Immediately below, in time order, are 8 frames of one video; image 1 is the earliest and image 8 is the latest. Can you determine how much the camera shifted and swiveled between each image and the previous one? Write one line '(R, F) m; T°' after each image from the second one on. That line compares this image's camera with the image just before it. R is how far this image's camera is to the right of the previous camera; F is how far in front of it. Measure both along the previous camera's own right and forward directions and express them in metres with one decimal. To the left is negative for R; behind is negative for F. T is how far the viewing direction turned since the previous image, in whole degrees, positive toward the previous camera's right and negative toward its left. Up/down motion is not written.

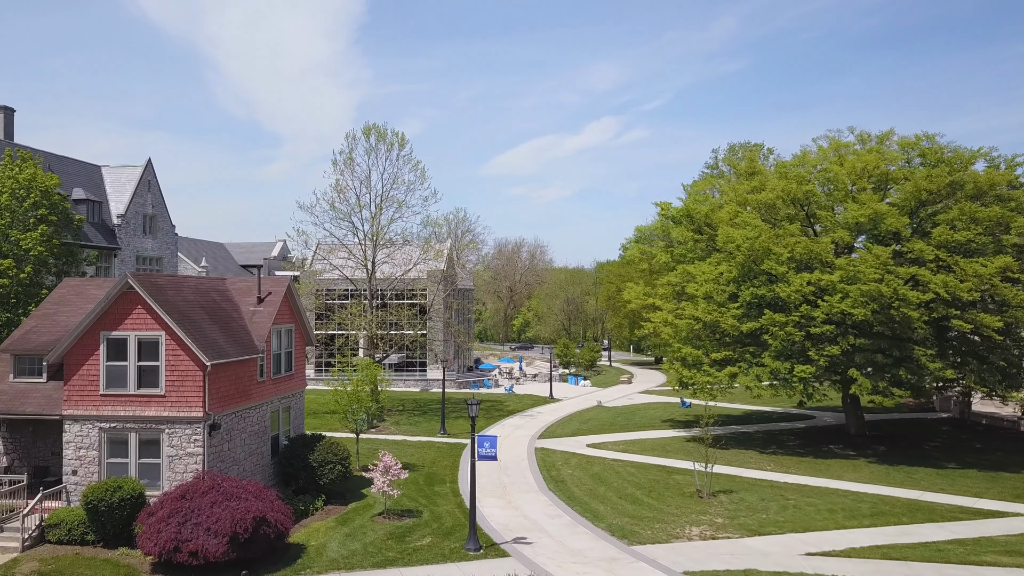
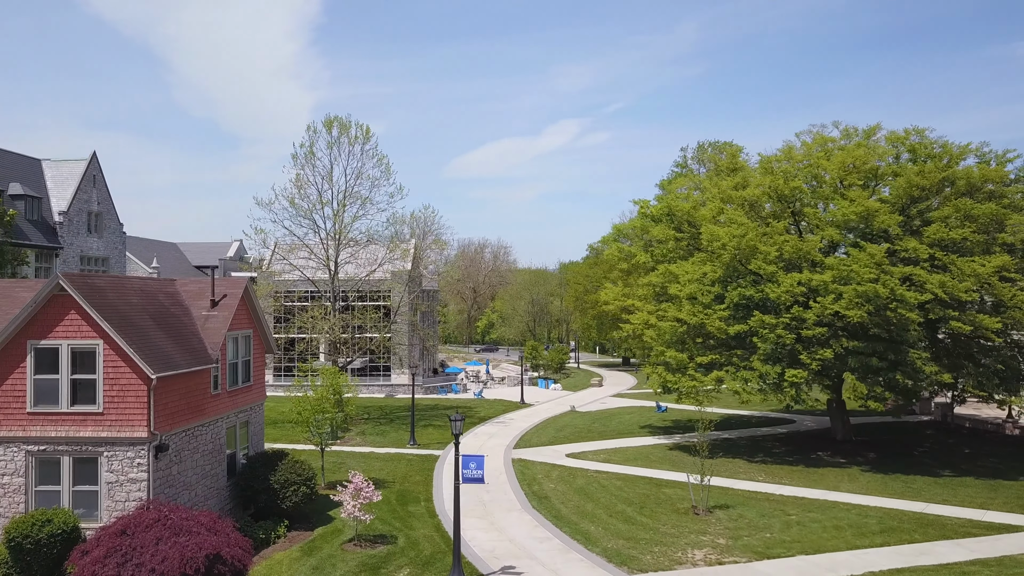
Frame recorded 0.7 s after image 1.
(-0.4, +1.5) m; +3°
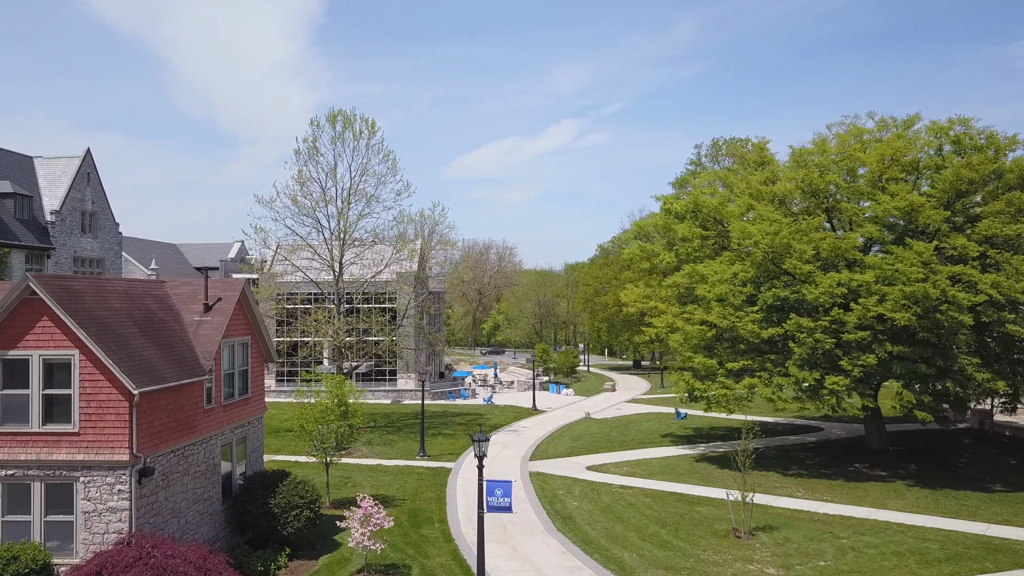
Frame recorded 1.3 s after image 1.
(-0.4, +1.5) m; 0°
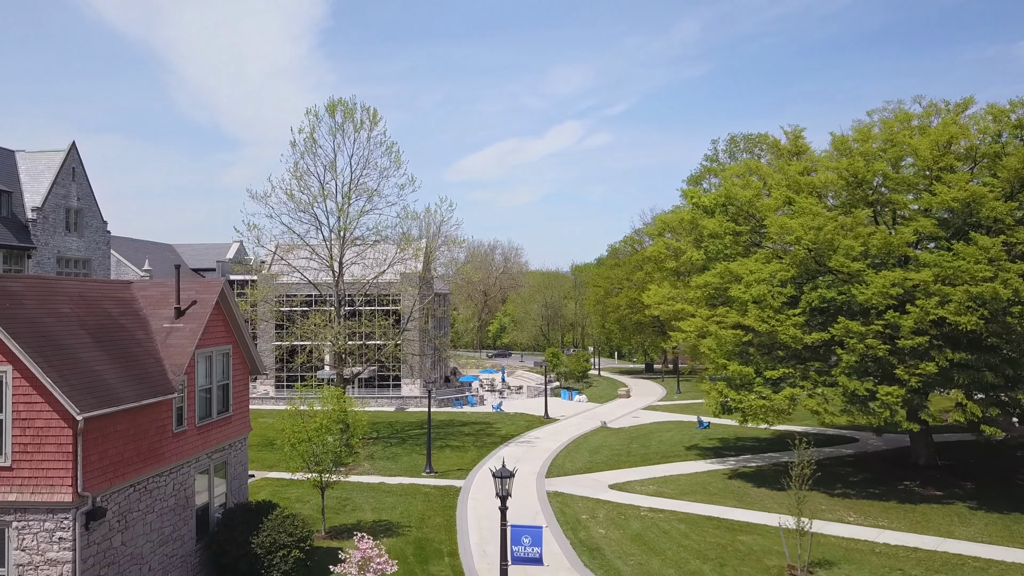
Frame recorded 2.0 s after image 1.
(-0.3, +2.1) m; 0°
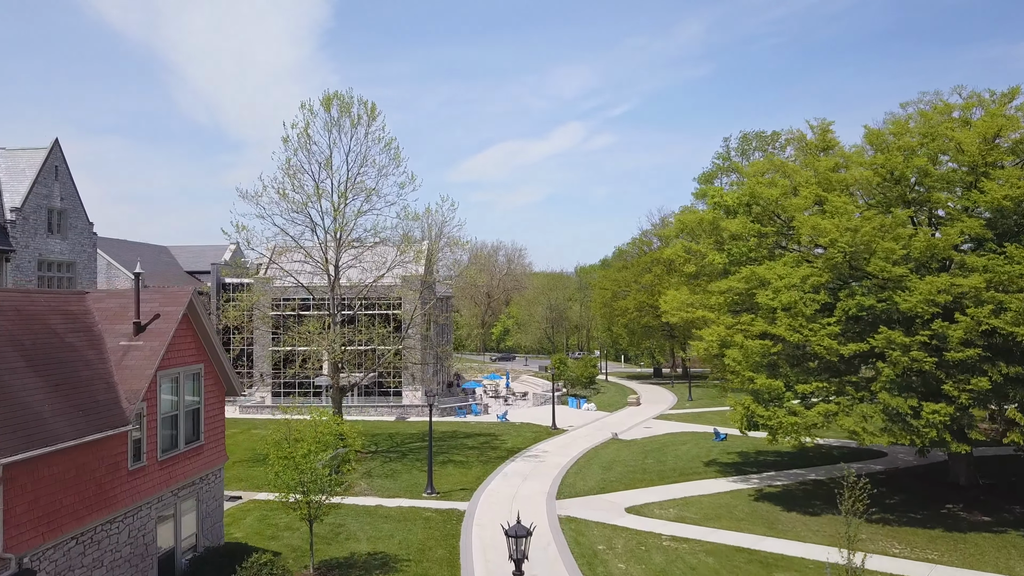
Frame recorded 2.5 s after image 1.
(-0.1, +1.7) m; 0°
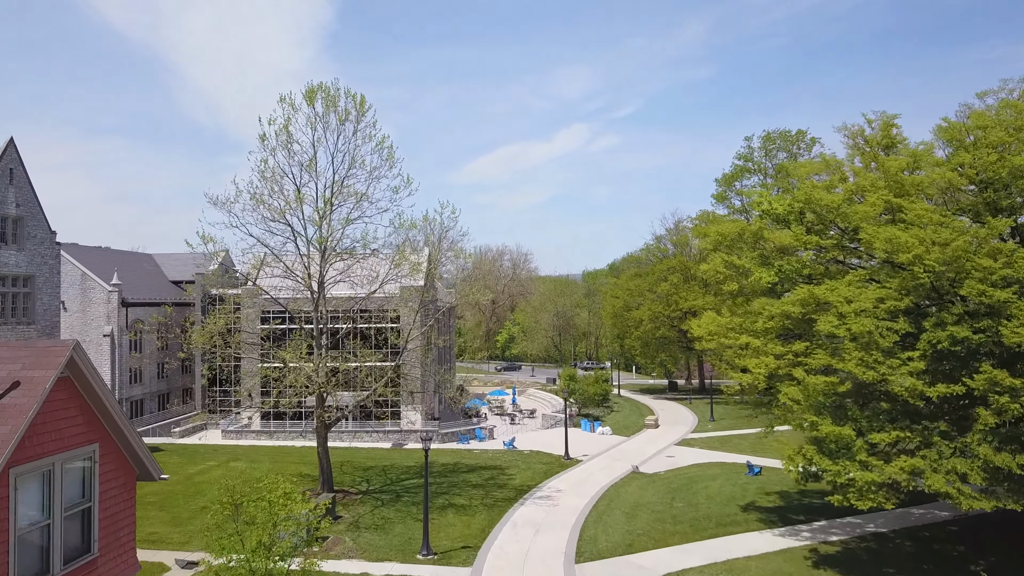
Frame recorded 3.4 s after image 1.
(-0.1, +3.3) m; 0°
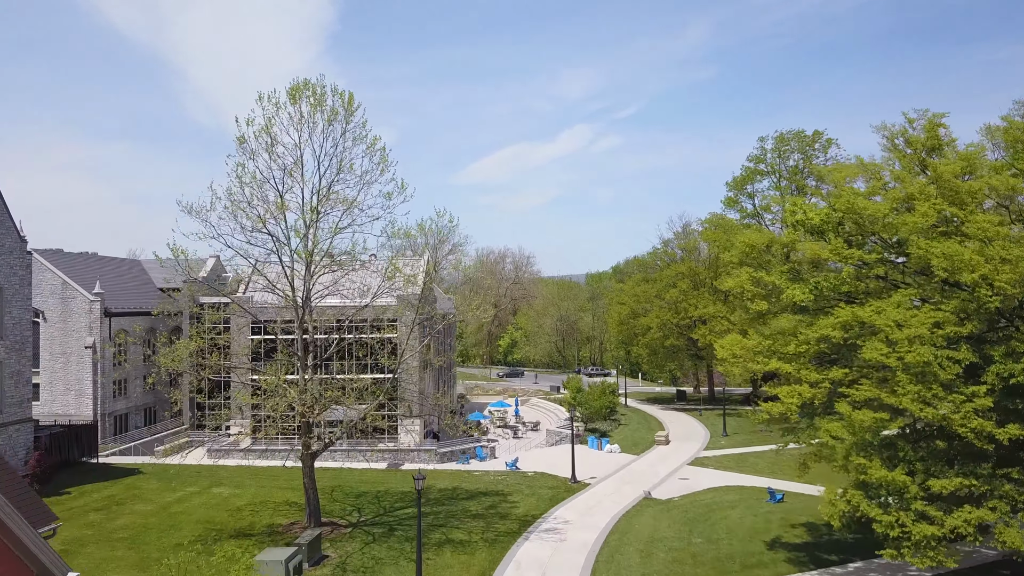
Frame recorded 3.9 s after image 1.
(0.0, +1.9) m; 0°
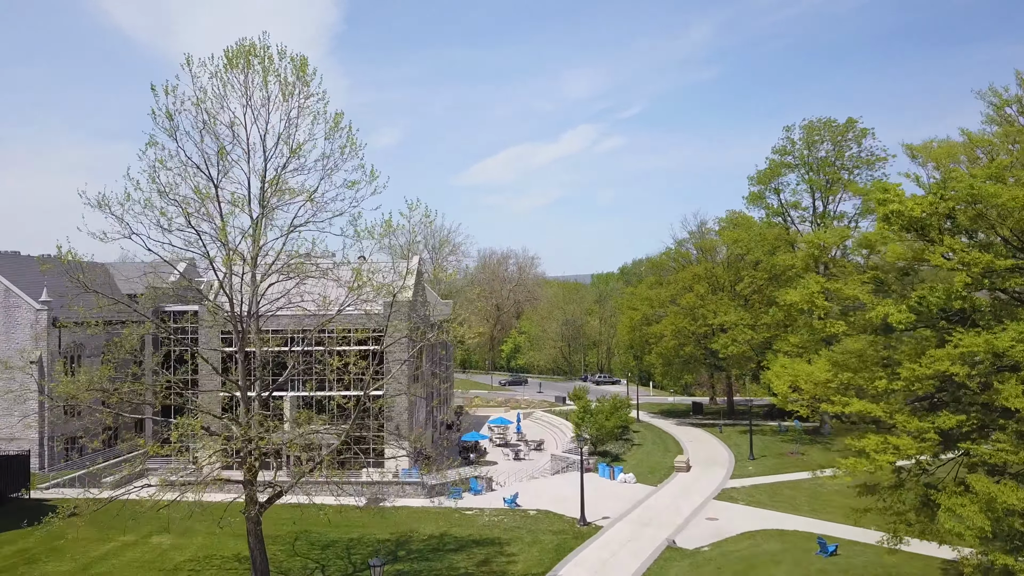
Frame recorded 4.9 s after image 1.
(+0.2, +4.2) m; 0°
